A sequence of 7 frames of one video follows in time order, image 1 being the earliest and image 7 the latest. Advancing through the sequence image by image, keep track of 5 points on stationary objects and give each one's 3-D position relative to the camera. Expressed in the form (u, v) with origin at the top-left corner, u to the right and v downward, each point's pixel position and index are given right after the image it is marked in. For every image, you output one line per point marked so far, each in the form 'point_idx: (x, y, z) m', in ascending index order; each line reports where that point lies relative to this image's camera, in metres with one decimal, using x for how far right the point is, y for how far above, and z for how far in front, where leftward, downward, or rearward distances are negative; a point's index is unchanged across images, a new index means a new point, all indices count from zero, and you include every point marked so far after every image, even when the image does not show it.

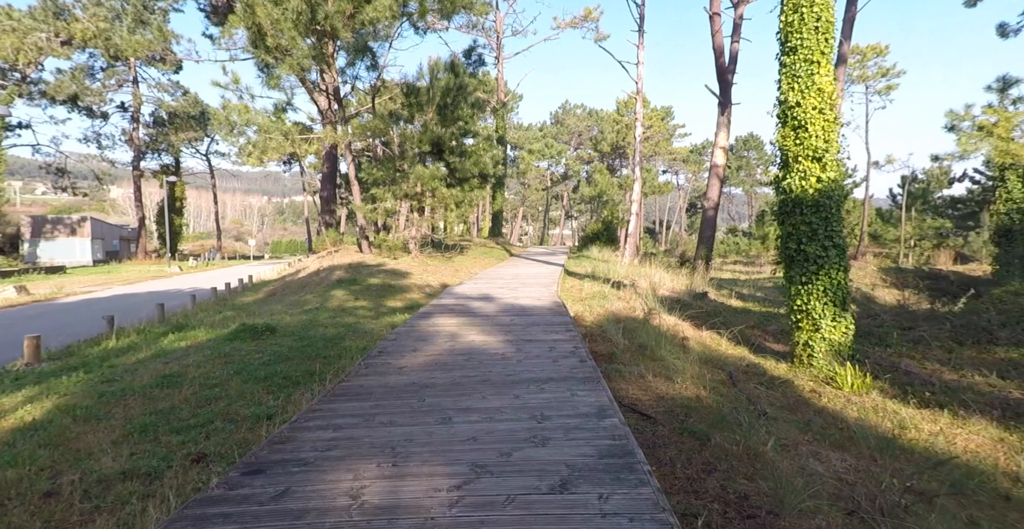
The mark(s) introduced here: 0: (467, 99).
0: (-1.4, +5.1, +15.4) m
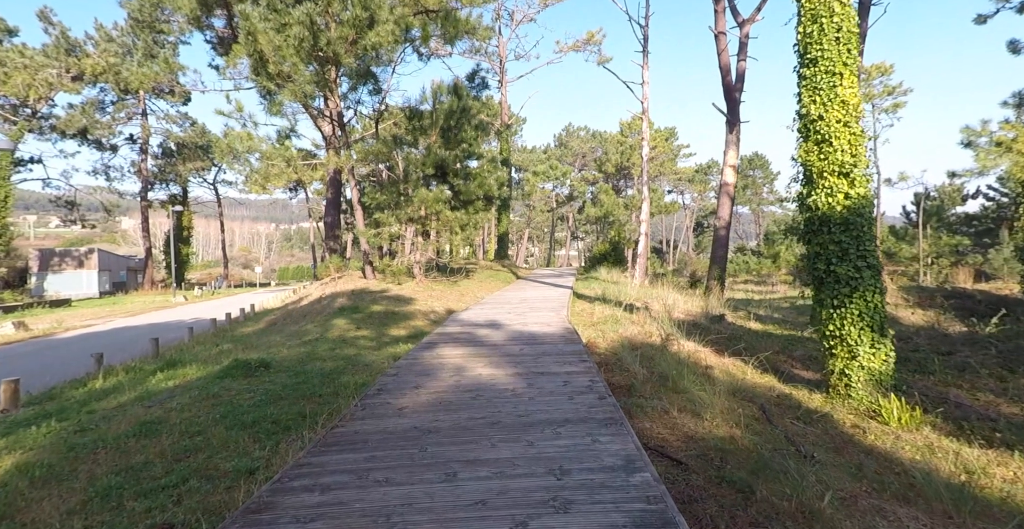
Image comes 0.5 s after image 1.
0: (-1.3, +4.4, +15.2) m
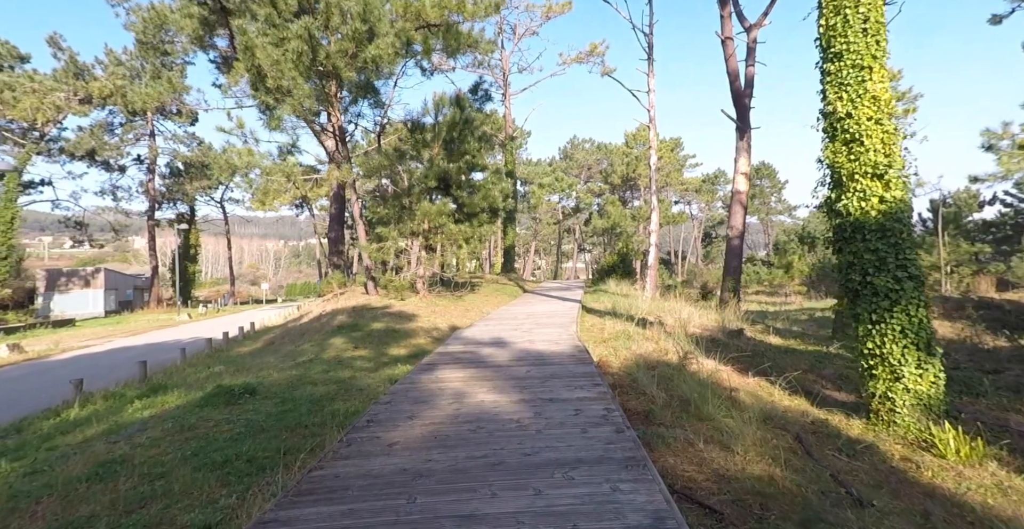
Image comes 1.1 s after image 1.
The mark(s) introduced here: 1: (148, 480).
0: (-1.1, +4.0, +14.9) m
1: (-2.5, -1.5, +3.4) m
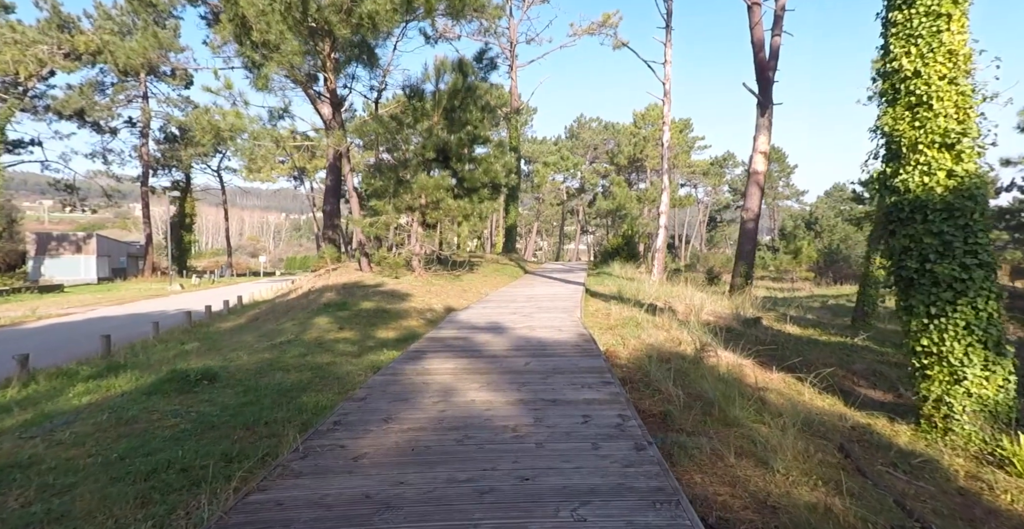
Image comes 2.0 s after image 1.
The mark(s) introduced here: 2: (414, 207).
0: (-1.0, +4.6, +14.0) m
1: (-2.5, -1.3, +2.7) m
2: (-2.6, +1.6, +13.4) m
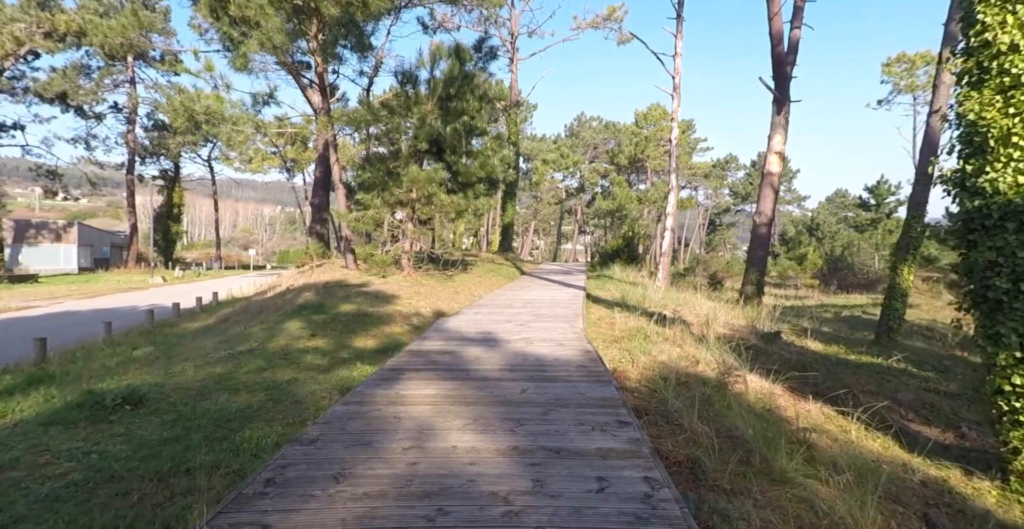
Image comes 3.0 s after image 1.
0: (-1.0, +4.6, +13.1) m
1: (-2.5, -1.3, +1.8) m
2: (-2.7, +1.6, +12.5) m
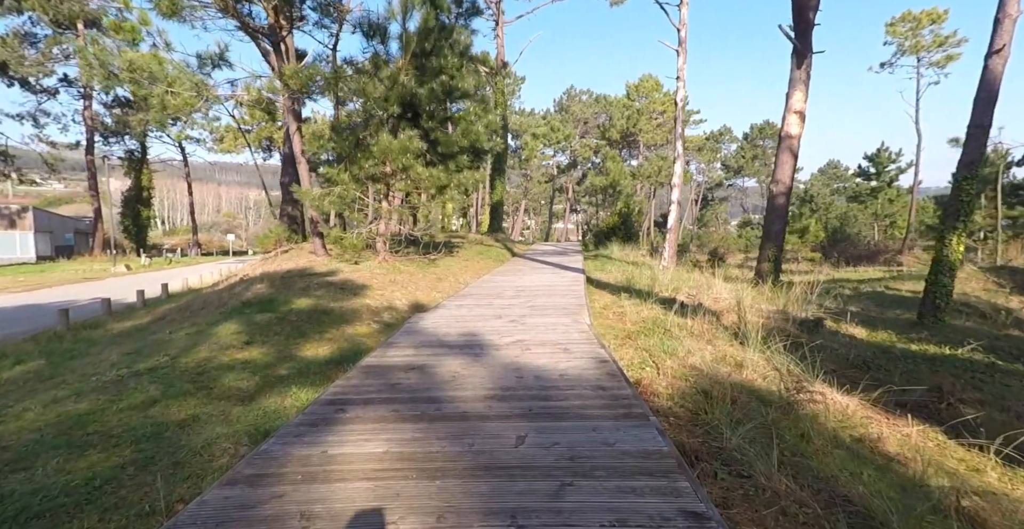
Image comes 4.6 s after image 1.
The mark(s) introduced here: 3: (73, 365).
0: (-1.3, +5.0, +11.4) m
1: (-2.5, -1.3, +0.3) m
2: (-3.0, +1.9, +10.9) m
3: (-4.6, -1.0, +5.2) m
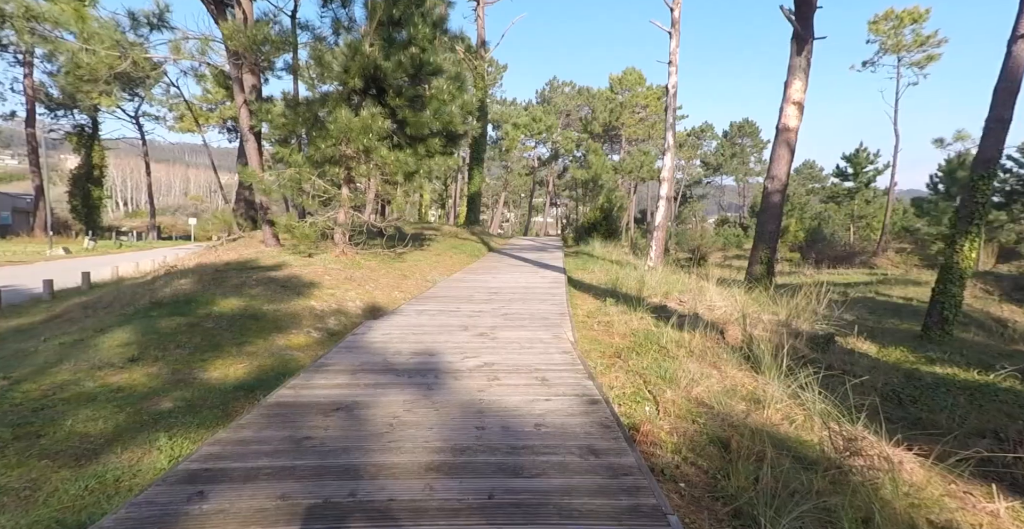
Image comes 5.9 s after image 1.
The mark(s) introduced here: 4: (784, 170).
0: (-1.8, +5.1, +10.2) m
1: (-2.6, -1.4, -0.8) m
2: (-3.4, +2.1, +9.7) m
3: (-4.8, -1.0, +3.9) m
4: (+5.9, +2.0, +10.6) m
